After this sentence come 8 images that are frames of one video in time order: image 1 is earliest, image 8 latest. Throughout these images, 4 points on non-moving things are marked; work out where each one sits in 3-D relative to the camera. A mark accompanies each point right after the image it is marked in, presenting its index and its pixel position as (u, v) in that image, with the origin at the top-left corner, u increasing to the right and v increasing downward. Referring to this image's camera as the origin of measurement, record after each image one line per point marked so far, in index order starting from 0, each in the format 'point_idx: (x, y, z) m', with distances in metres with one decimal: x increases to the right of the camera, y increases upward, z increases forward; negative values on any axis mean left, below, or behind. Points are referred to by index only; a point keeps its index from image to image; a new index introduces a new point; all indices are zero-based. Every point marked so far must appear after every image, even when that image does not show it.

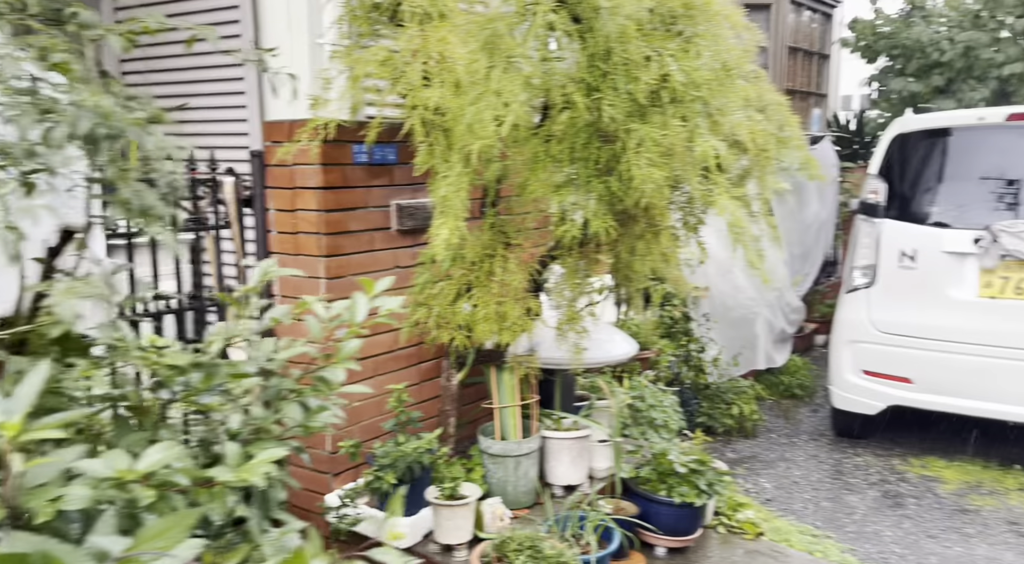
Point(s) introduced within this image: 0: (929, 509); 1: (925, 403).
0: (+1.5, -0.8, +3.0) m
1: (+1.8, -0.5, +3.6) m
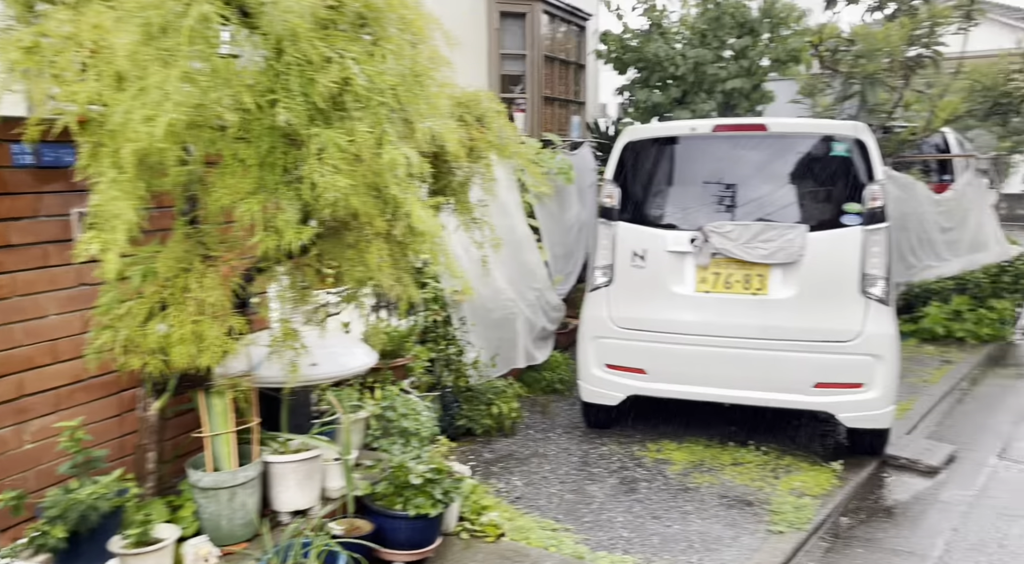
0: (+0.6, -0.8, +3.2) m
1: (+0.7, -0.5, +3.9) m
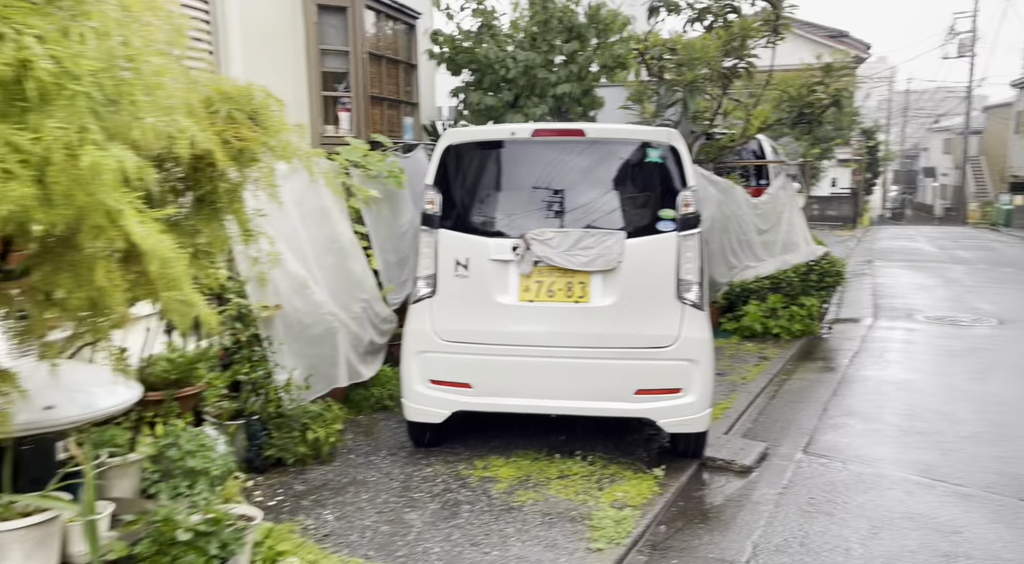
0: (-0.1, -0.9, +3.1) m
1: (-0.1, -0.6, +3.7) m
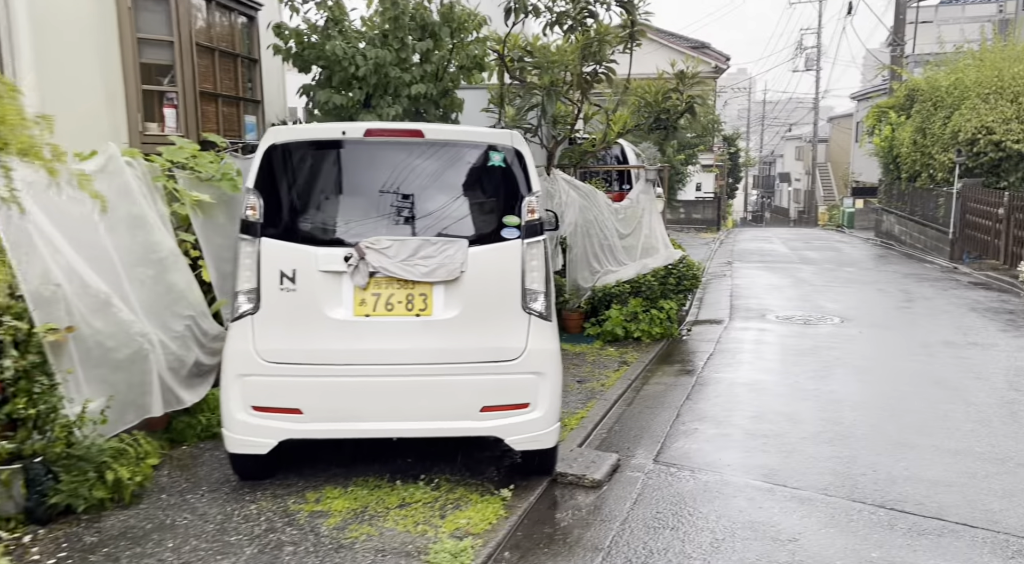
0: (-0.7, -0.9, +2.8) m
1: (-0.8, -0.6, +3.4) m
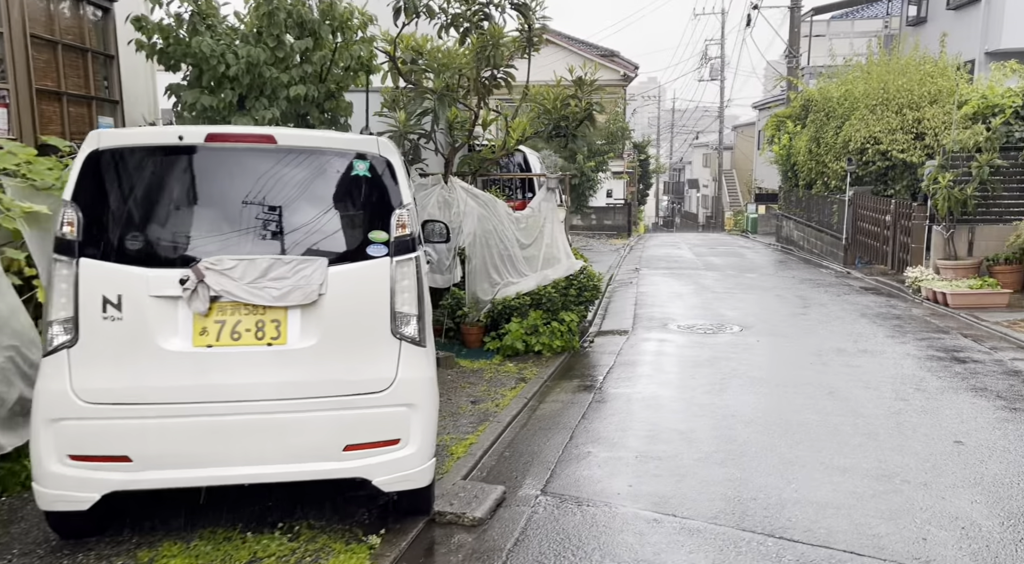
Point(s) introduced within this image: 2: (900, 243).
0: (-1.1, -1.0, +2.3) m
1: (-1.3, -0.7, +2.9) m
2: (+6.8, +0.7, +14.3) m
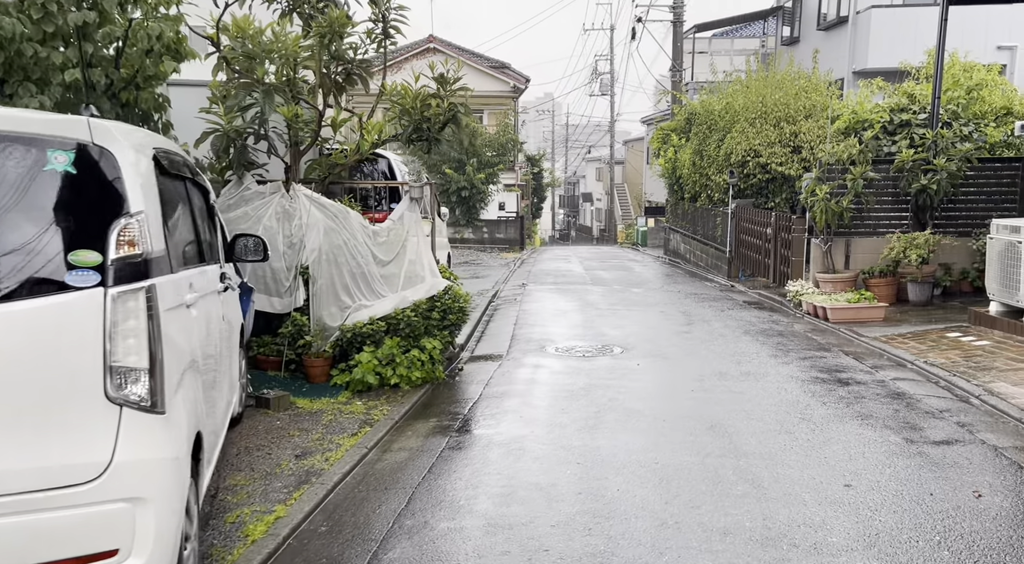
0: (-1.7, -1.1, +1.3) m
1: (-1.9, -0.8, +1.9) m
2: (+4.7, +0.4, +14.2) m
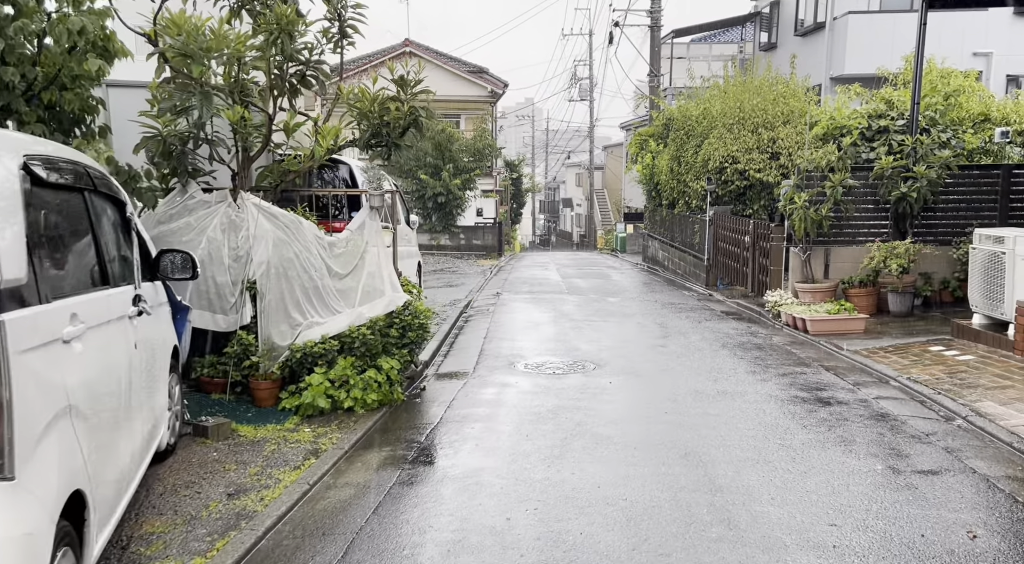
0: (-1.8, -1.2, +0.8) m
1: (-2.1, -0.9, +1.4) m
2: (+4.2, +0.3, +13.9) m
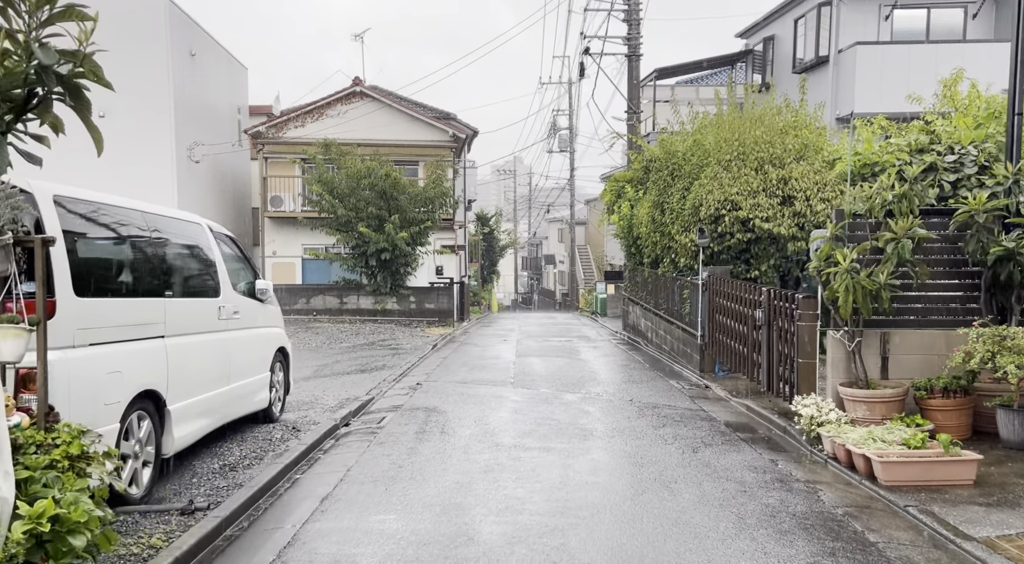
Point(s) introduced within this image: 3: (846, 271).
0: (-2.7, -1.4, -3.5) m
1: (-3.0, -1.2, -2.9) m
2: (+3.2, -0.8, +9.7) m
3: (+3.1, +0.1, +7.5) m
